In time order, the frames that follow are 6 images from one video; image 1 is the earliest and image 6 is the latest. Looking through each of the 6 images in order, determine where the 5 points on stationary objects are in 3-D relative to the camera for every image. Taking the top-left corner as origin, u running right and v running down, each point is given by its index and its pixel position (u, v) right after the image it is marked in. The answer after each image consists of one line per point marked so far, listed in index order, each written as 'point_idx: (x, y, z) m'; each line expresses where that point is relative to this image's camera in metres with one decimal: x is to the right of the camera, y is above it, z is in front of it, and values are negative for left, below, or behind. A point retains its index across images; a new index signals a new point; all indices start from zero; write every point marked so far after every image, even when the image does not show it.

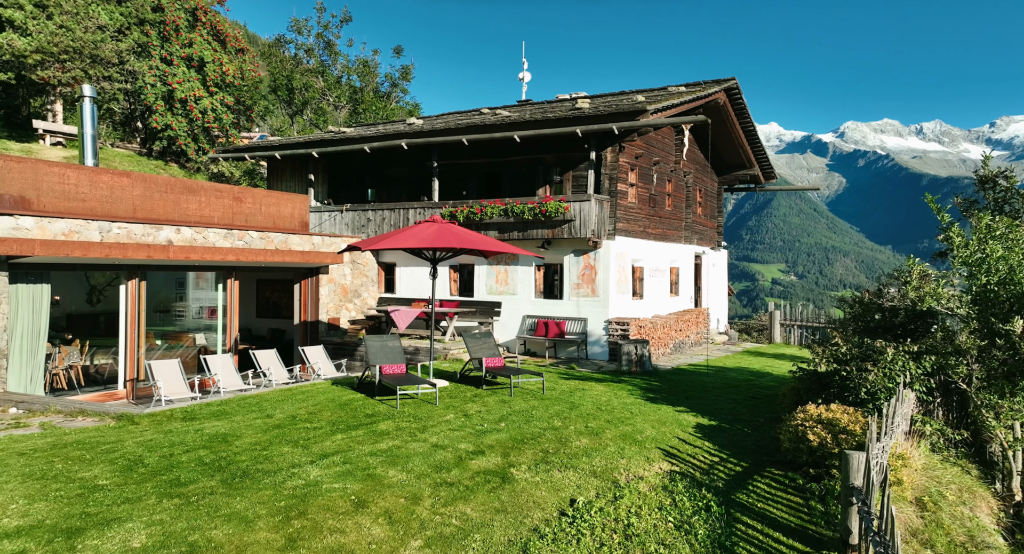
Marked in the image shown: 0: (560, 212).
0: (+1.3, +1.7, +17.5) m
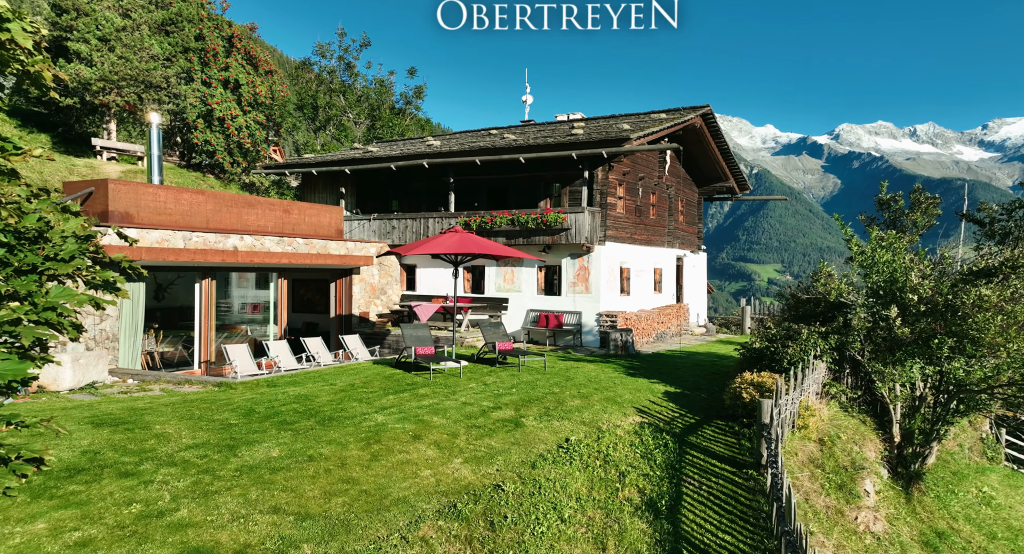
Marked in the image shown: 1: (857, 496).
0: (+1.5, +1.7, +20.8) m
1: (+5.8, -3.7, +11.3) m
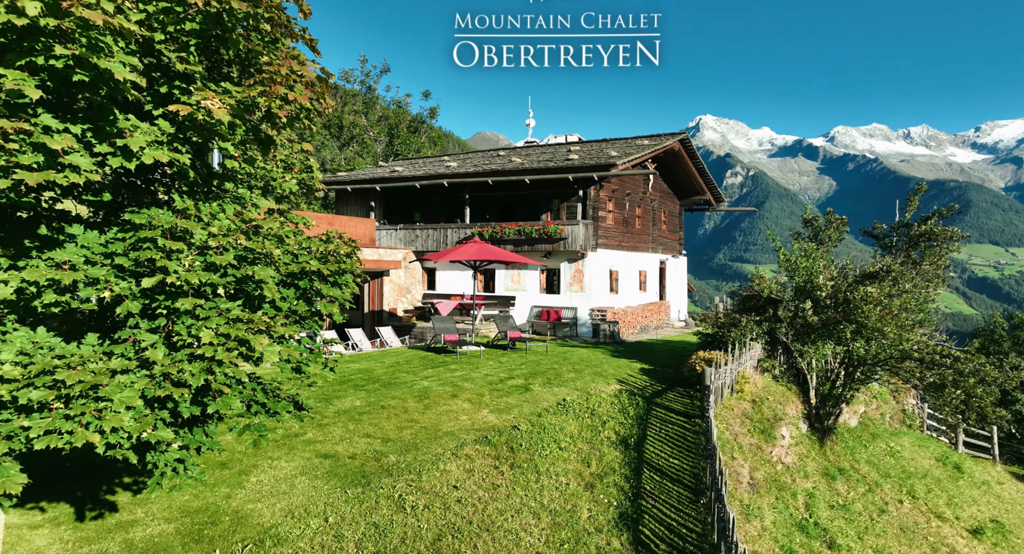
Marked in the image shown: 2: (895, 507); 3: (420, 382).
0: (+1.7, +1.7, +25.0) m
1: (+6.1, -3.7, +15.5) m
2: (+9.2, -5.5, +16.1) m
3: (-2.2, -2.6, +16.4) m
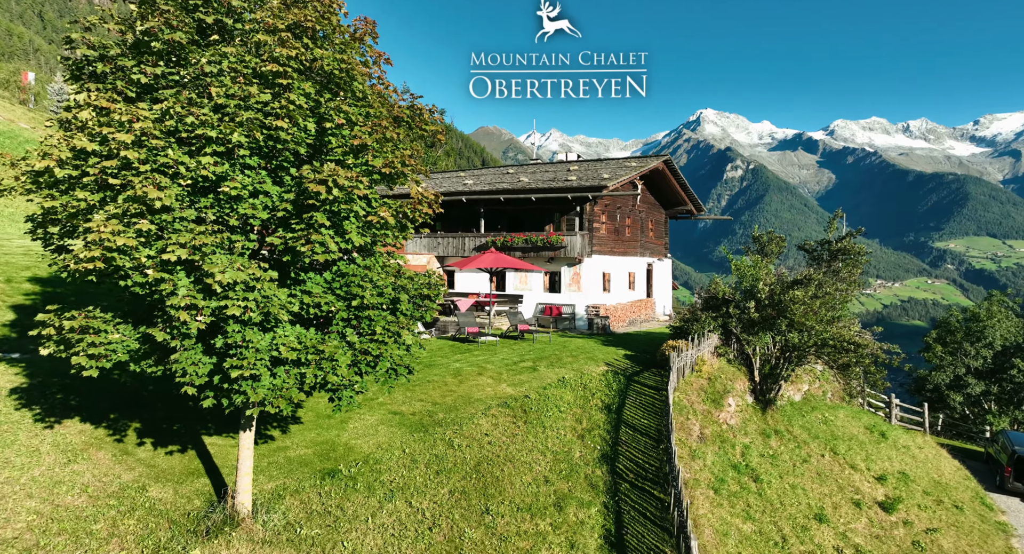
0: (+2.1, +1.6, +29.9) m
1: (+6.4, -3.9, +20.4) m
2: (+9.6, -5.7, +21.0) m
3: (-1.9, -2.8, +21.3) m
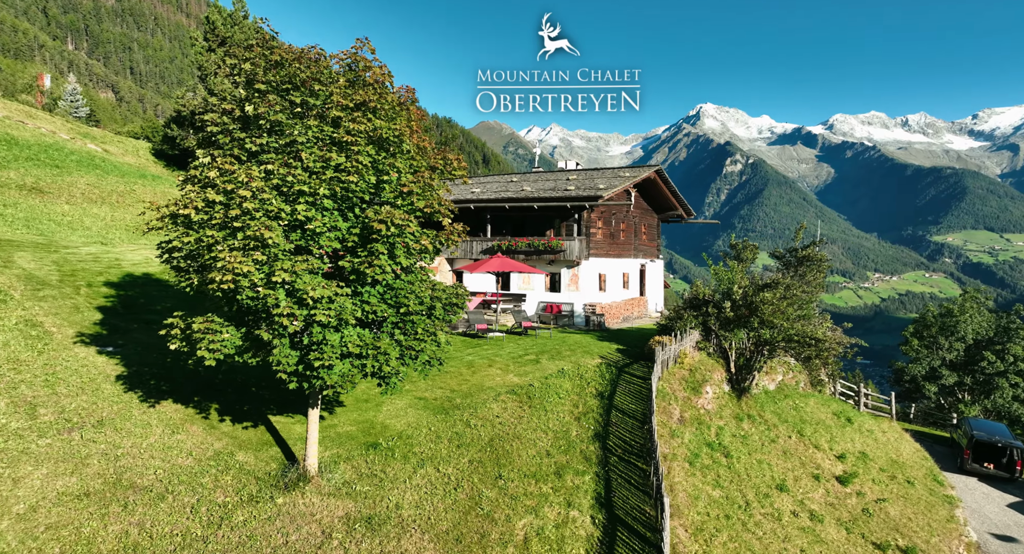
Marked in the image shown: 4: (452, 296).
0: (+2.3, +1.5, +32.9) m
1: (+6.6, -4.1, +23.4) m
2: (+9.8, -5.8, +24.0) m
3: (-1.7, -2.9, +24.3) m
4: (-1.3, -0.4, +14.1) m
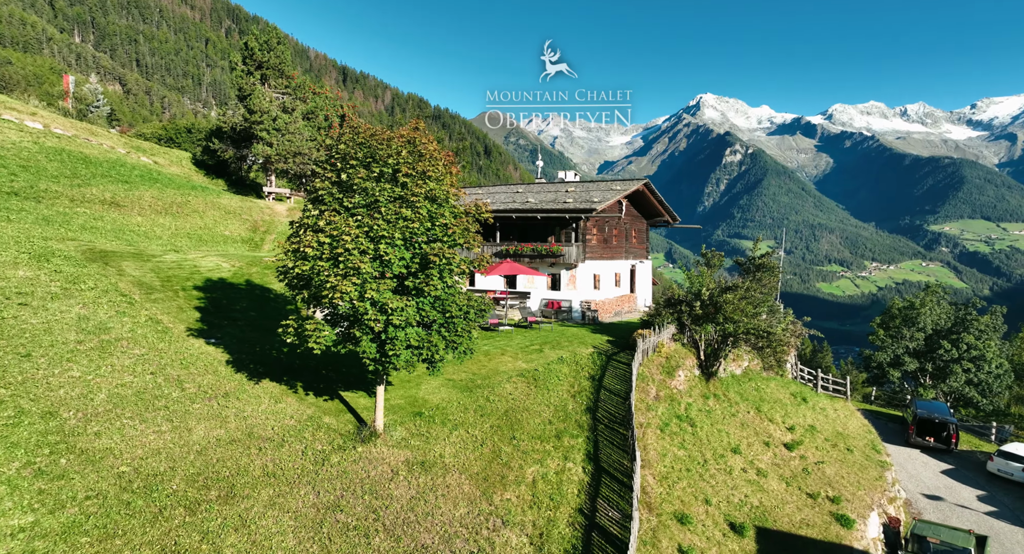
0: (+2.7, +1.5, +38.0) m
1: (+7.0, -4.2, +28.7) m
2: (+10.2, -6.0, +29.3) m
3: (-1.3, -3.1, +29.6) m
4: (-0.9, -0.8, +19.3) m
